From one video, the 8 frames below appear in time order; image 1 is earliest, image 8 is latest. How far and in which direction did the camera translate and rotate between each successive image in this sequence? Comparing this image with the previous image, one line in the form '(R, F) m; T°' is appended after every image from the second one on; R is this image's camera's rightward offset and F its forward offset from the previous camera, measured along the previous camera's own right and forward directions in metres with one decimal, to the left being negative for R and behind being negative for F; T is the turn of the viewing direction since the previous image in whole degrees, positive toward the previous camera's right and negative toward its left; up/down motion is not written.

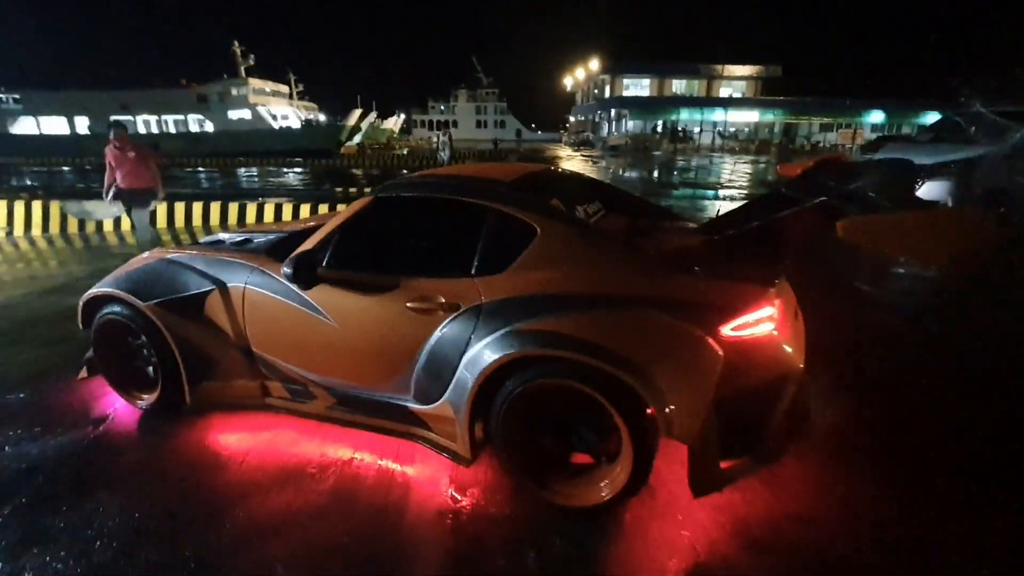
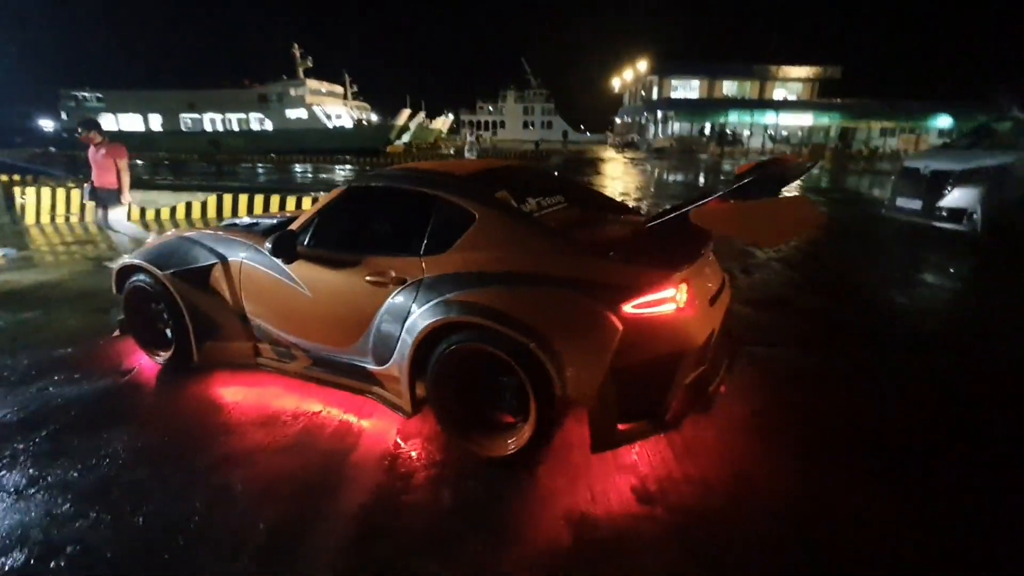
(+0.6, -0.5) m; -4°
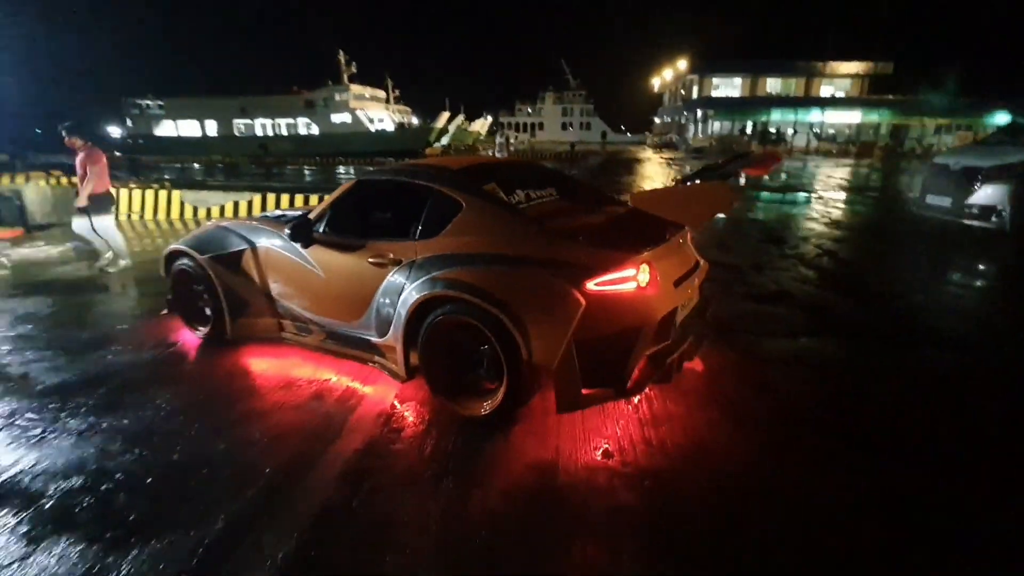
(+0.4, -0.5) m; -4°
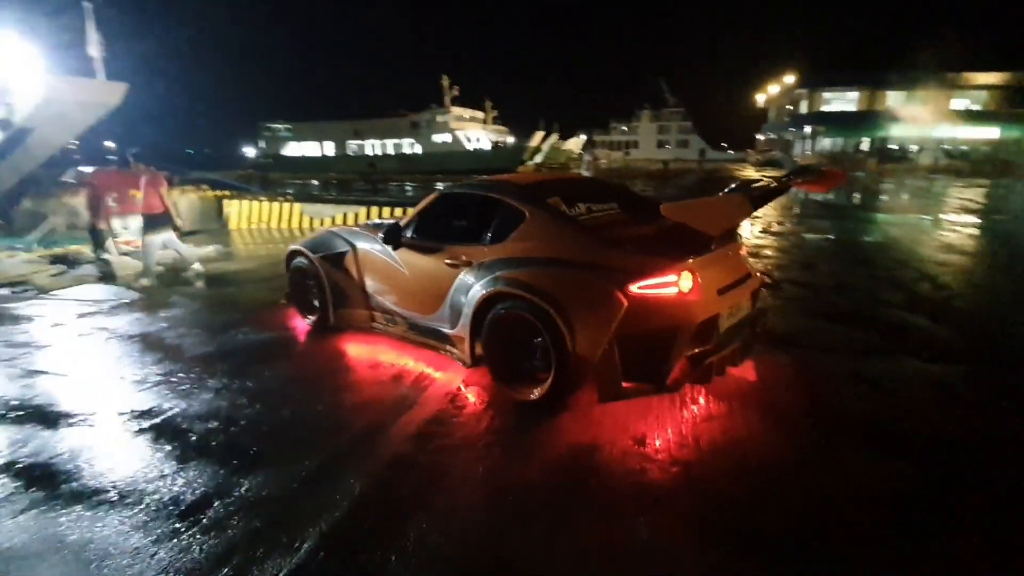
(+0.3, -0.6) m; -8°
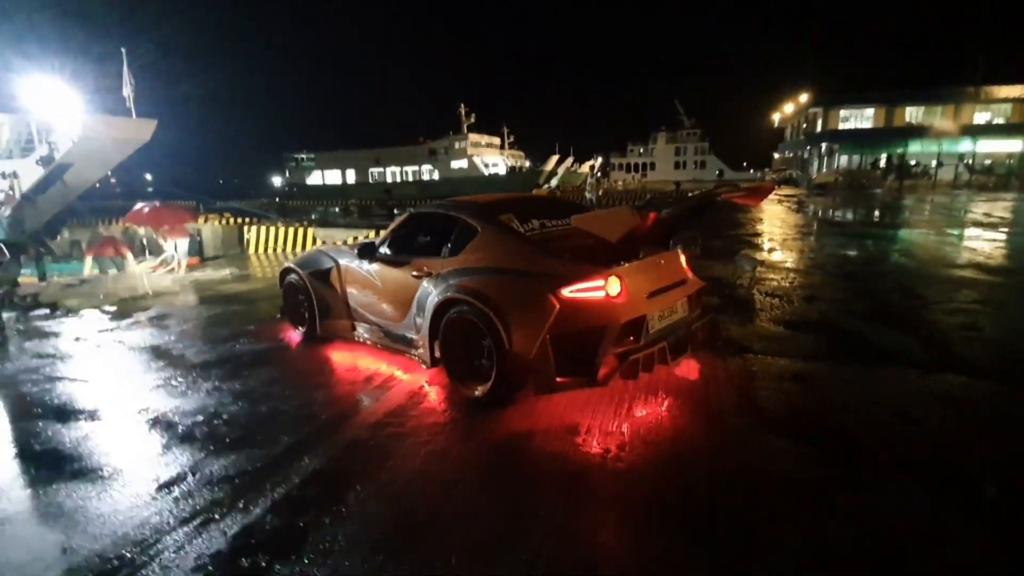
(+0.5, -0.5) m; -2°
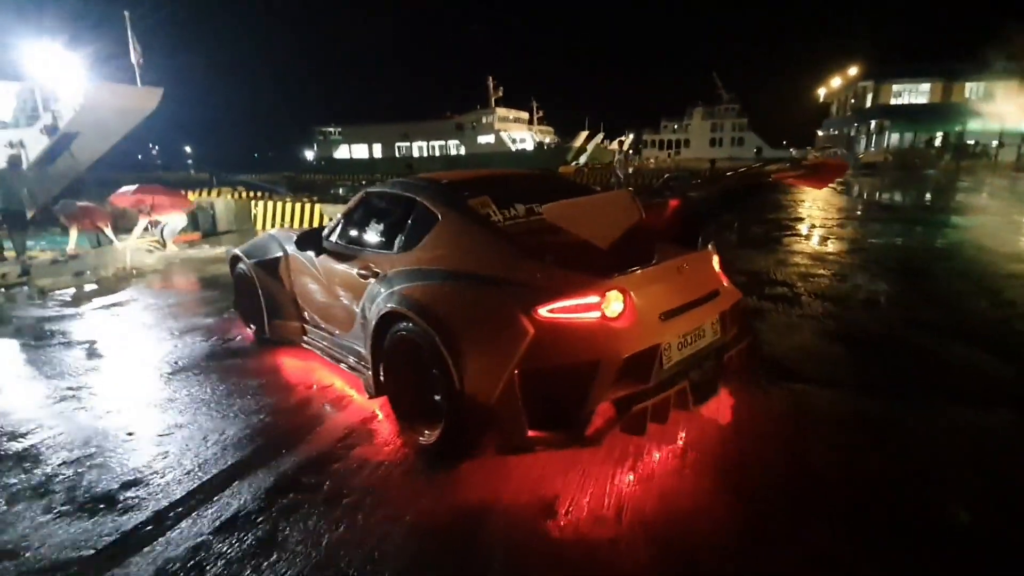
(+0.3, +1.3) m; -3°
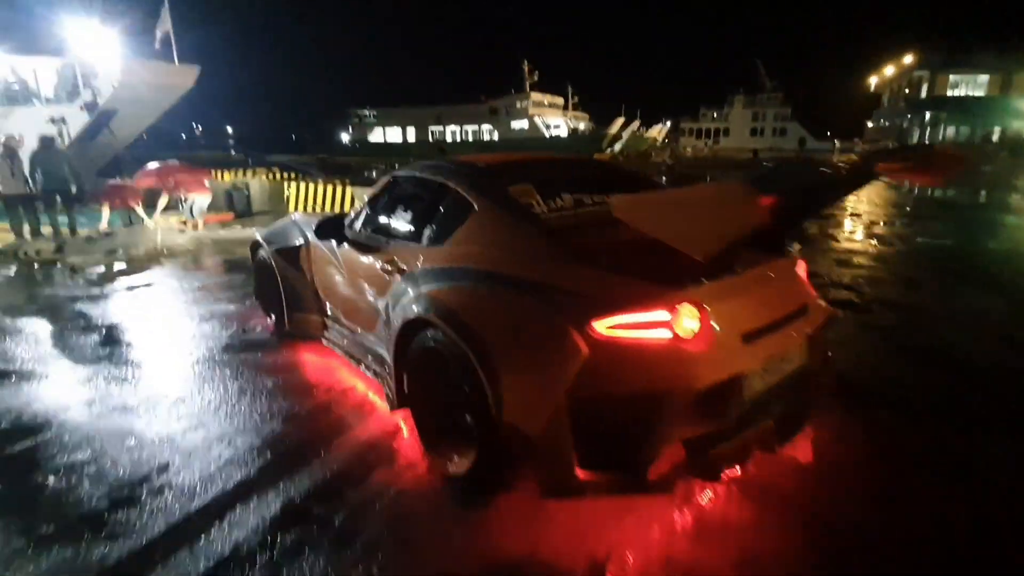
(-0.1, +0.5) m; -3°
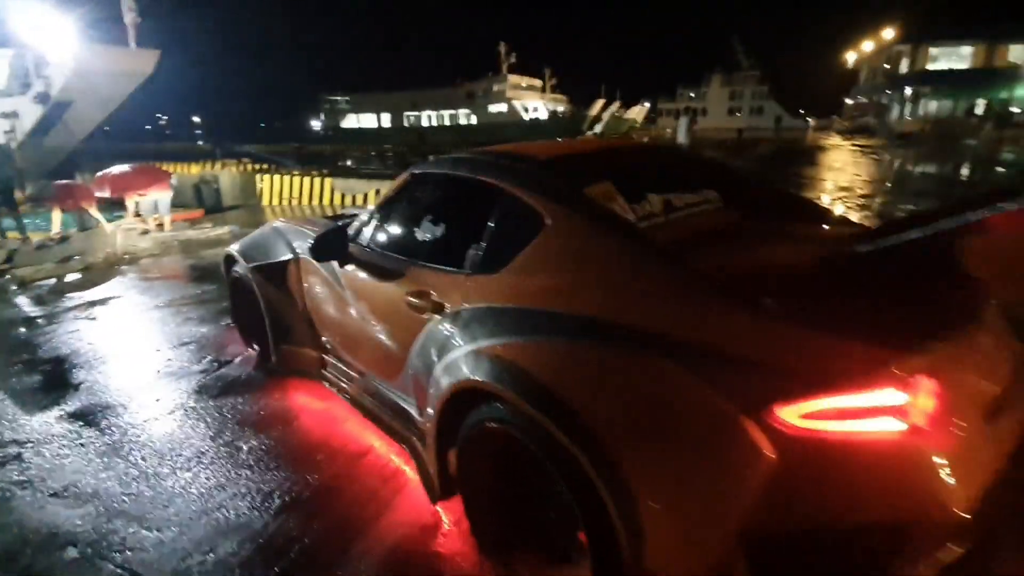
(-0.4, +0.9) m; +2°
